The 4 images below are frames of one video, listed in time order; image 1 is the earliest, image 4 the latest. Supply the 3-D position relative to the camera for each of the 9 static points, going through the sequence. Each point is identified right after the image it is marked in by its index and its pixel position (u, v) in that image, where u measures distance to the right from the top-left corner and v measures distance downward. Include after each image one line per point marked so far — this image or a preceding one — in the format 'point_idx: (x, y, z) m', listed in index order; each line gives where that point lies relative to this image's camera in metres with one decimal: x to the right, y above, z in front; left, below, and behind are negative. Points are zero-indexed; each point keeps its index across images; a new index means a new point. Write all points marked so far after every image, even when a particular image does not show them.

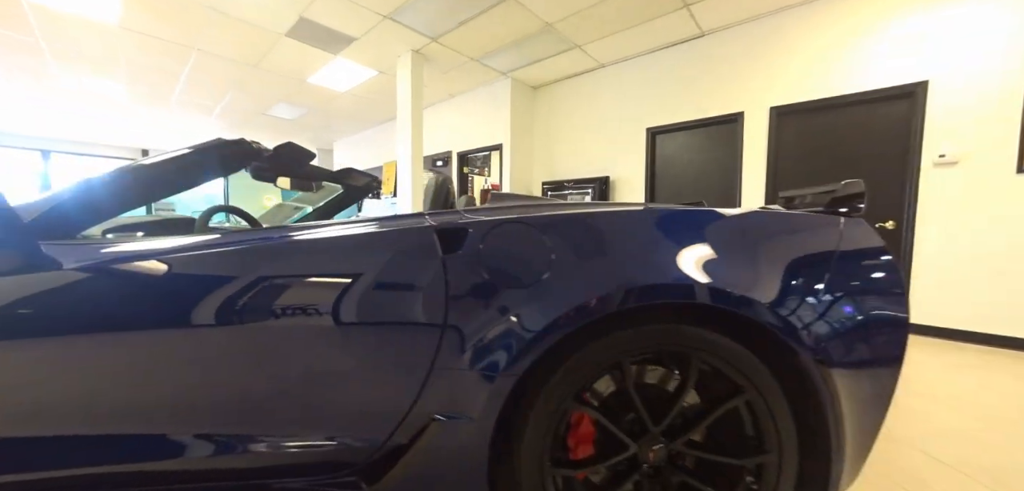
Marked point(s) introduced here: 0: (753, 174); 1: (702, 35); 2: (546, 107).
0: (+2.1, +0.6, +3.4) m
1: (+1.8, +1.9, +3.6) m
2: (+0.4, +1.7, +4.9) m
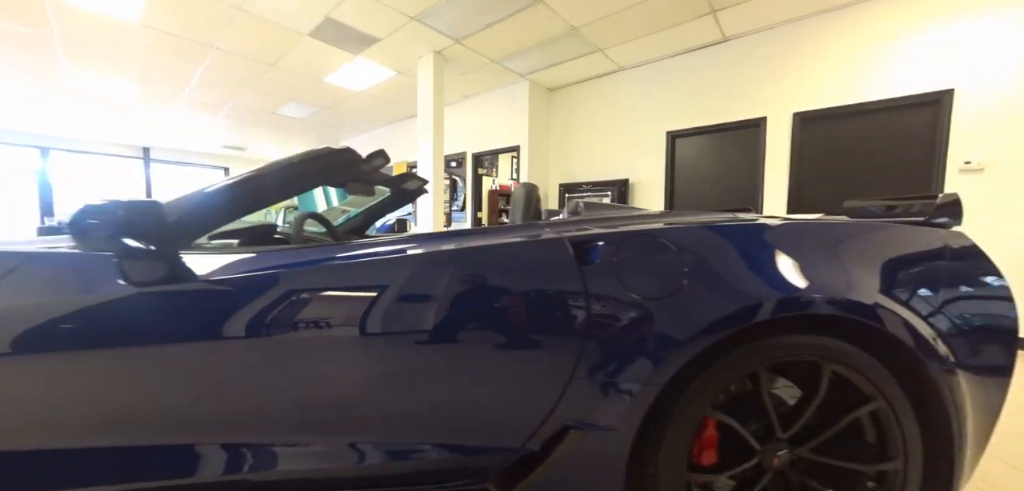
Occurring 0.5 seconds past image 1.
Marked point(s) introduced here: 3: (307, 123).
0: (+2.3, +0.6, +3.4) m
1: (+2.0, +1.9, +3.6) m
2: (+0.6, +1.7, +4.9) m
3: (-3.8, +2.2, +7.1) m
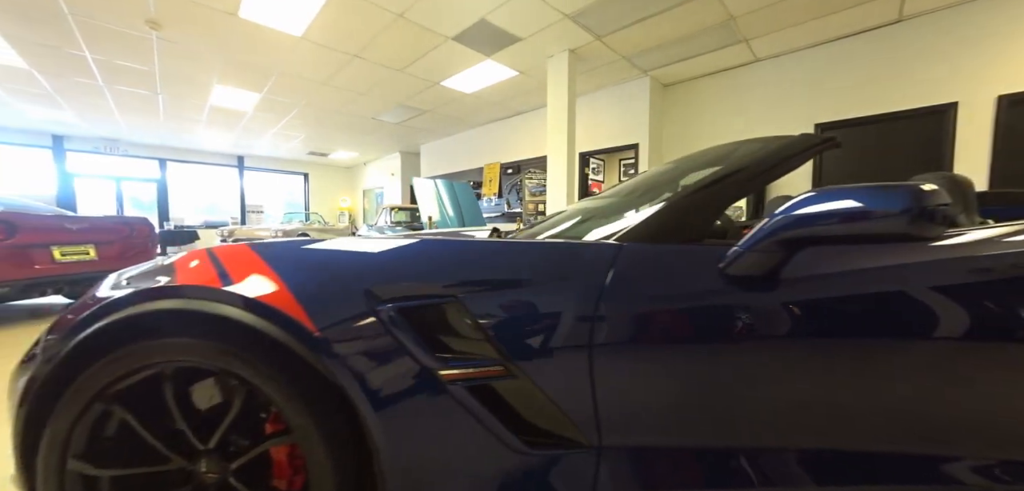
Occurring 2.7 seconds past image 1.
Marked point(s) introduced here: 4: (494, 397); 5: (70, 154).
0: (+3.6, +0.6, +3.1) m
1: (+3.3, +1.9, +3.3) m
2: (+2.1, +1.7, +4.7) m
3: (-2.1, +2.2, +7.3) m
4: (0.0, -0.3, +0.7) m
5: (-9.3, +1.9, +8.1) m
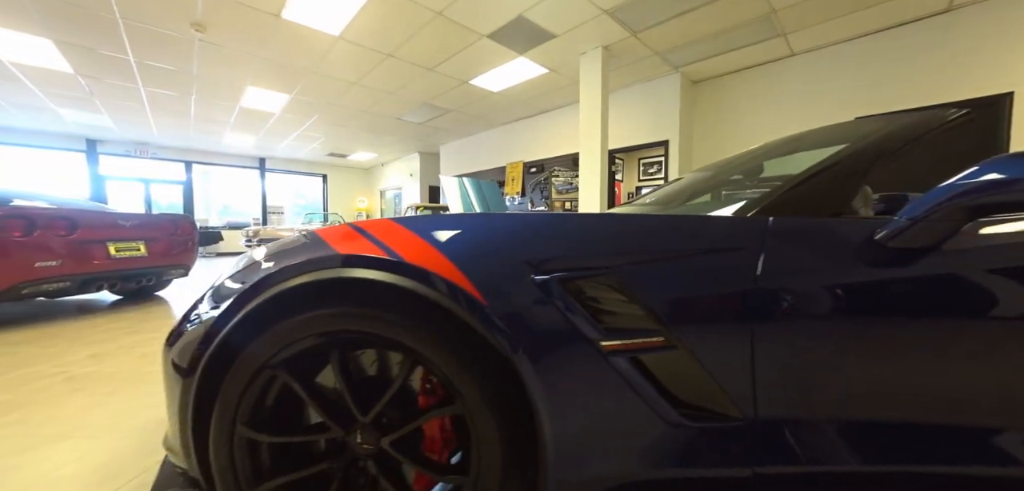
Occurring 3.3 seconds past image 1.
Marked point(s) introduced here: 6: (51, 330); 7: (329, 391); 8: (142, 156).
0: (+3.9, +0.6, +3.0) m
1: (+3.6, +2.0, +3.2) m
2: (+2.4, +1.8, +4.7) m
3: (-1.7, +2.2, +7.4) m
4: (+0.2, -0.2, +0.6) m
5: (-8.9, +1.9, +8.3) m
6: (-2.9, -0.5, +2.4) m
7: (-0.3, -0.3, +0.7) m
8: (-8.4, +2.0, +8.8) m
